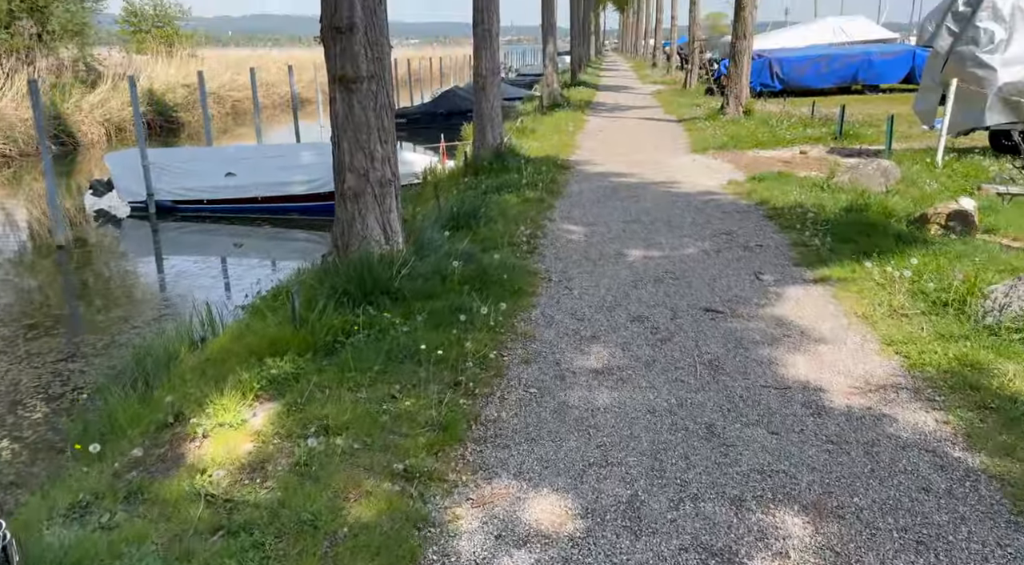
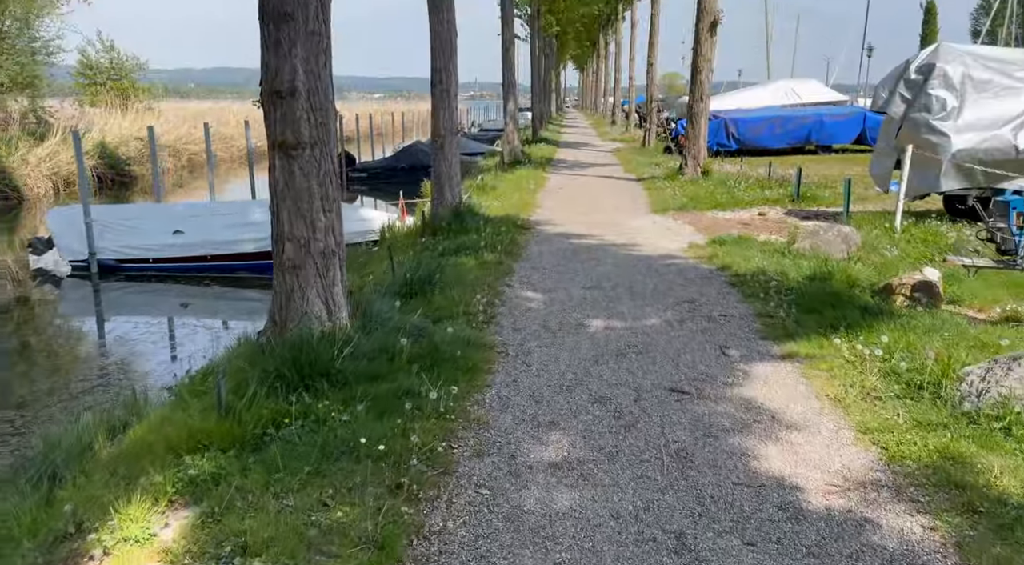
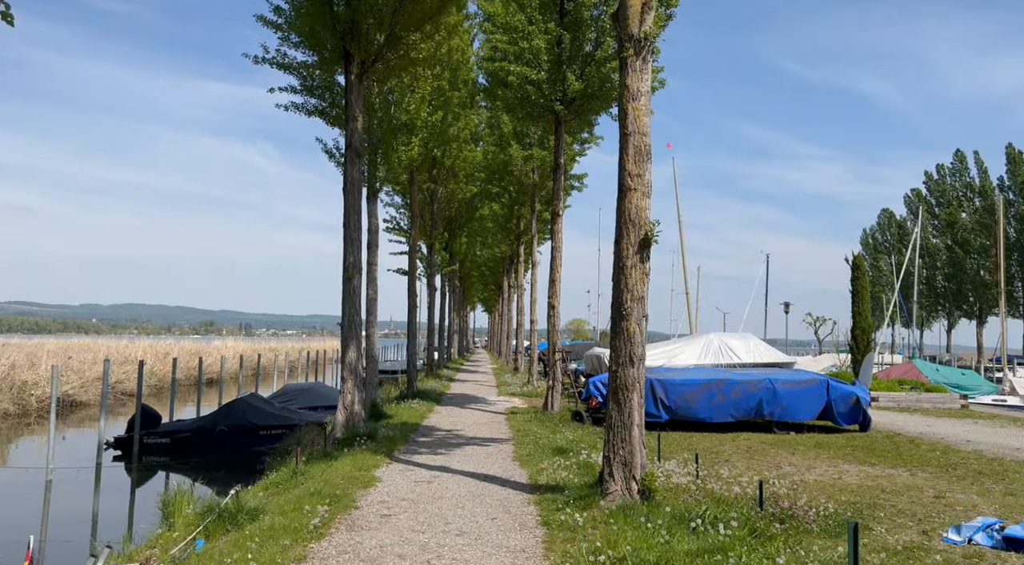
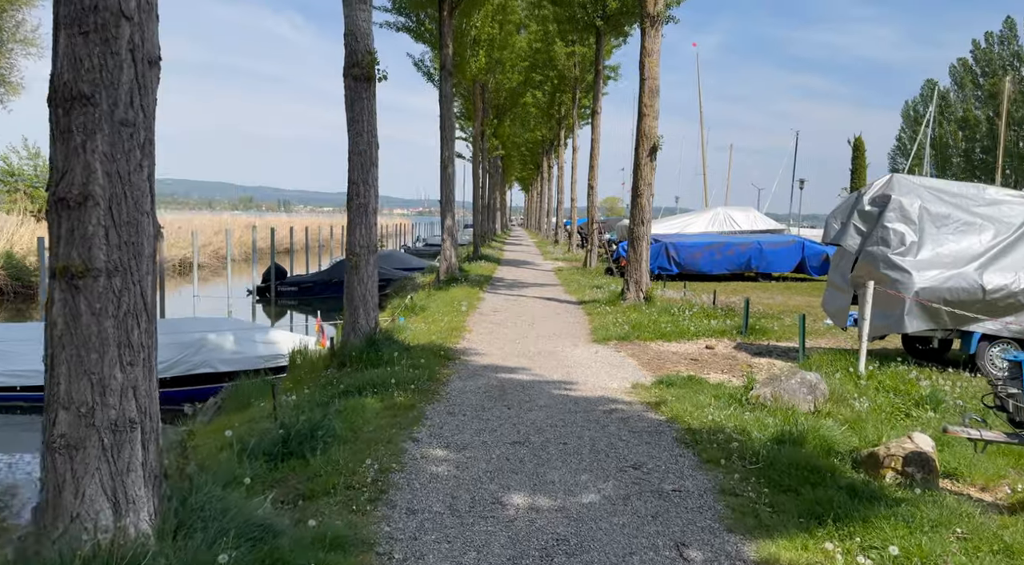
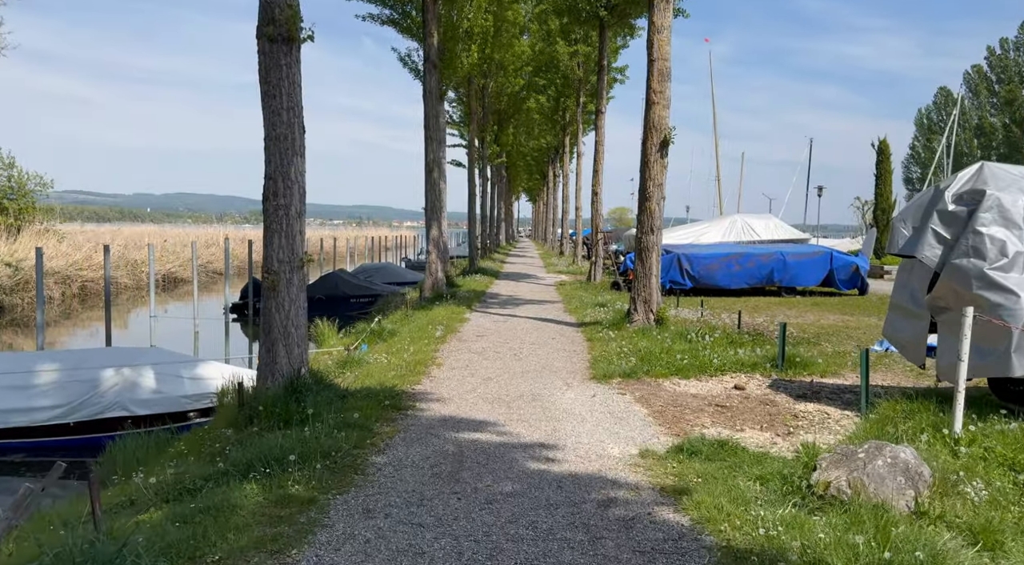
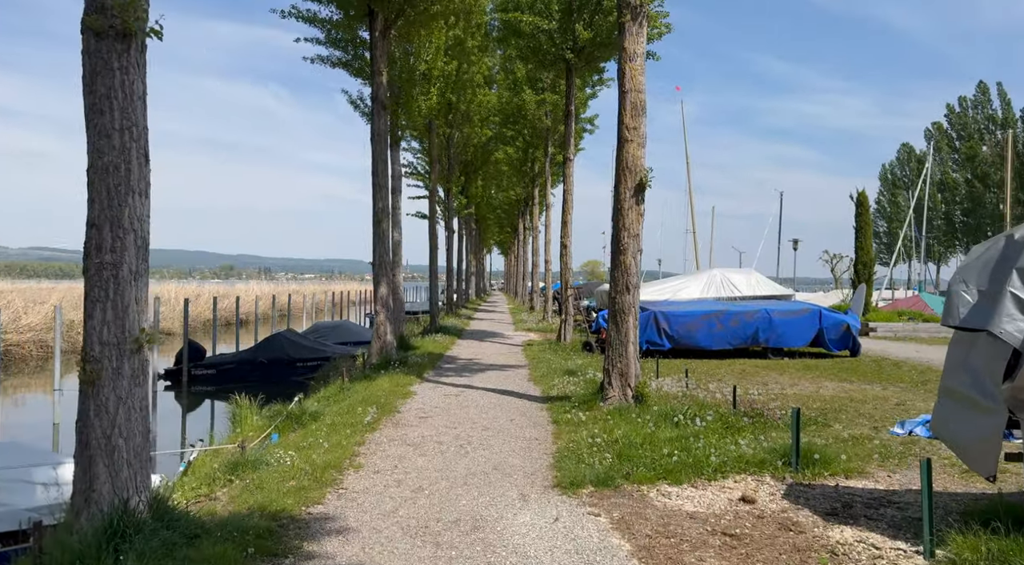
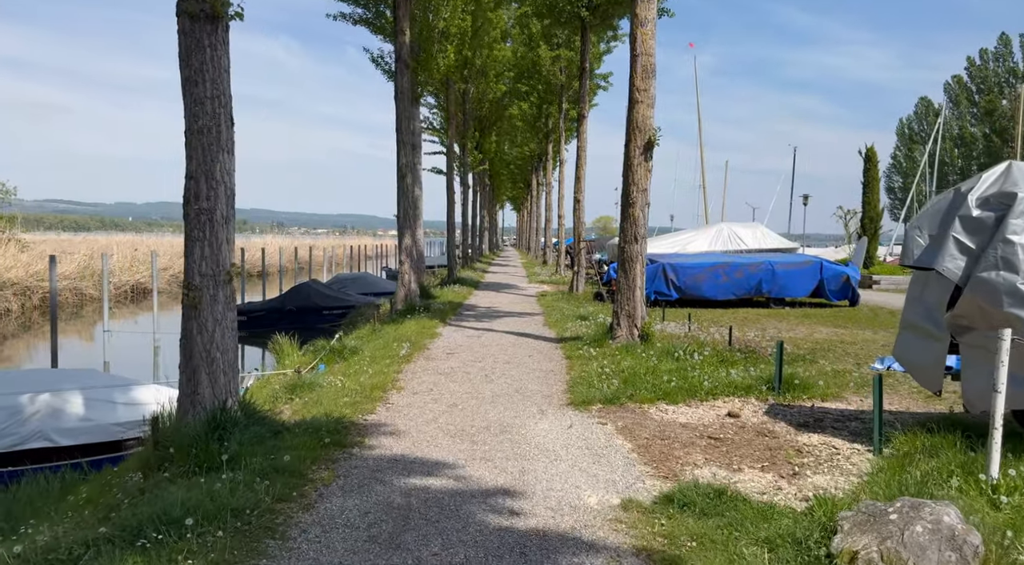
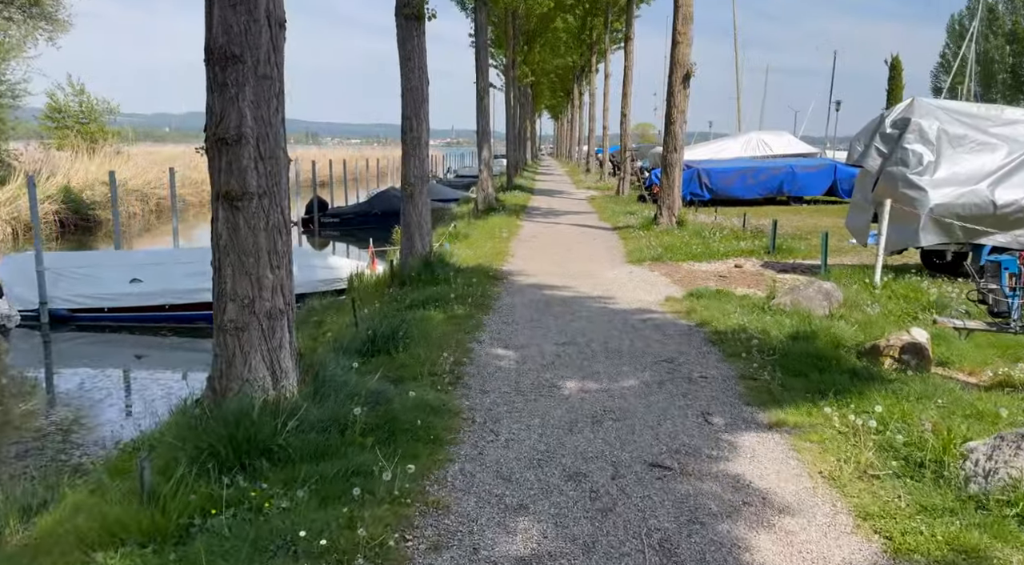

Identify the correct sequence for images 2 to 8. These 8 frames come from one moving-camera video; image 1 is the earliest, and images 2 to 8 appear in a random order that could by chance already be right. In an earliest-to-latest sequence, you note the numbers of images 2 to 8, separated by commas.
2, 8, 4, 5, 7, 6, 3
